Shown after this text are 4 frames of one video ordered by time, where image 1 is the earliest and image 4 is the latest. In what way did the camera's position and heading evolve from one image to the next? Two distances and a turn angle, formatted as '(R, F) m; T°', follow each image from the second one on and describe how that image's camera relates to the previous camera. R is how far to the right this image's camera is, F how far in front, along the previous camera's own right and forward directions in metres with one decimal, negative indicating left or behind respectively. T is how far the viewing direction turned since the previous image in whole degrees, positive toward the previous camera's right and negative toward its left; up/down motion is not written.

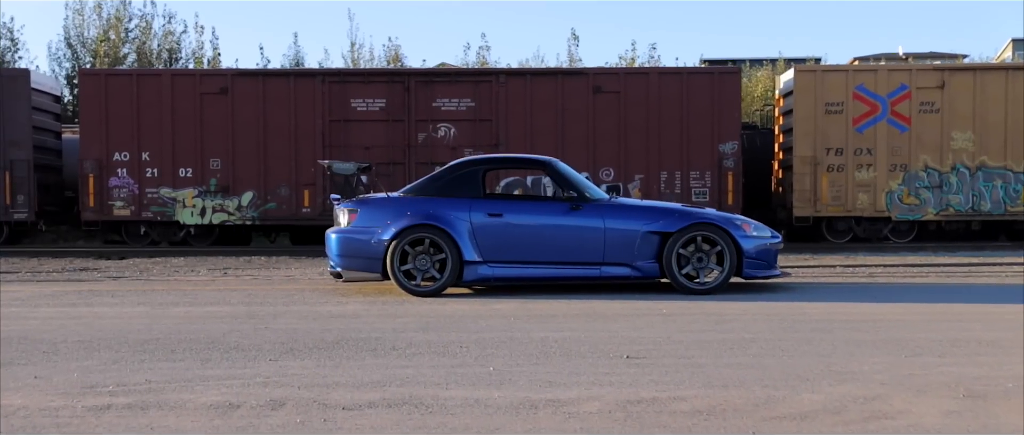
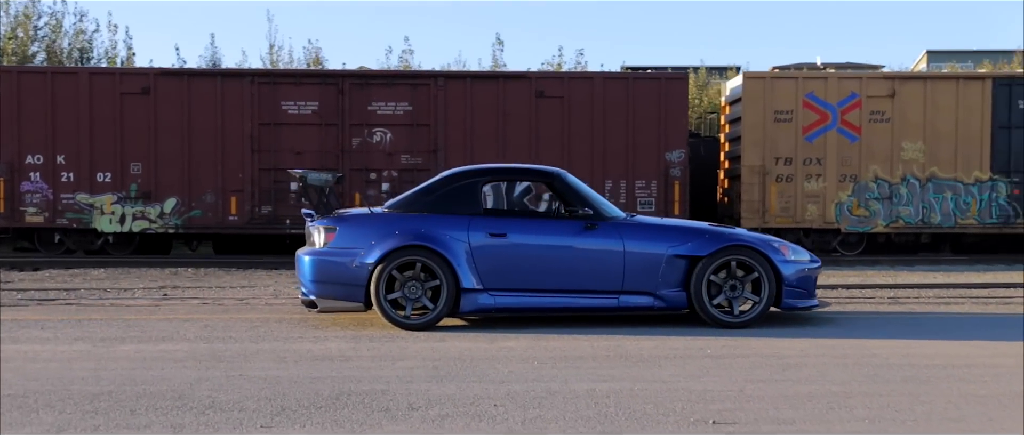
(-0.5, +1.4) m; +3°
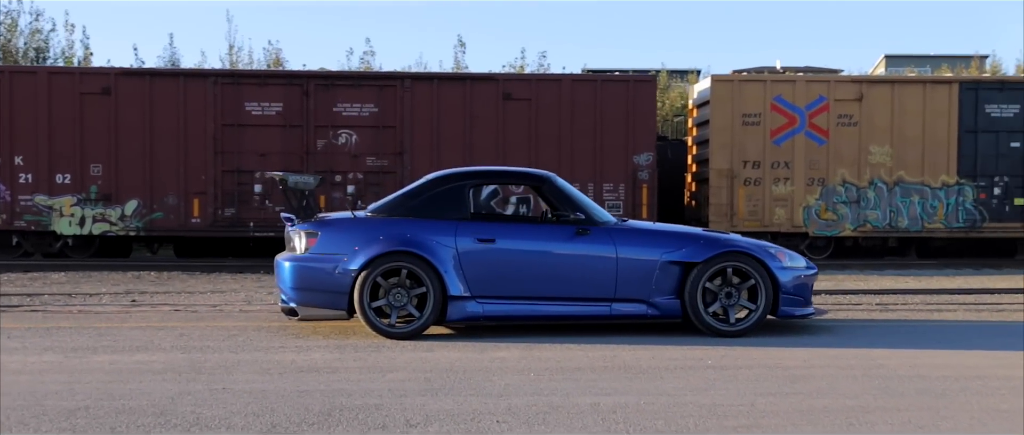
(-0.2, +0.3) m; +2°
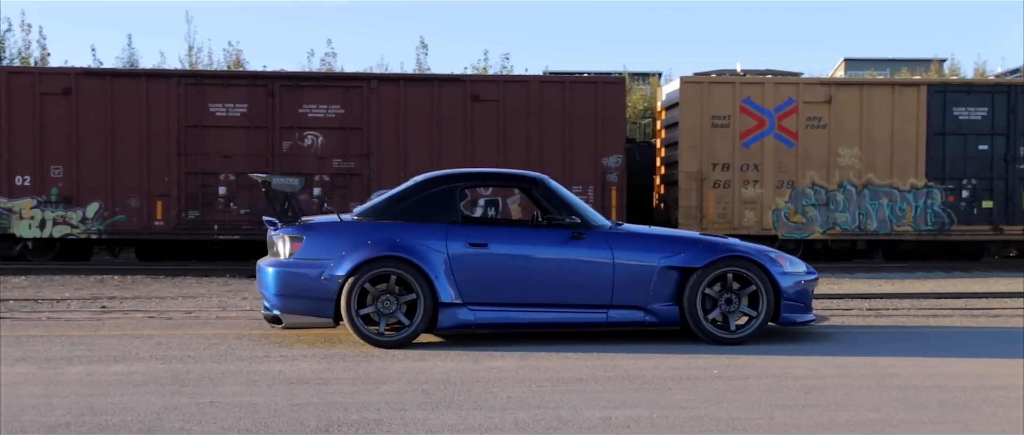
(-0.2, +0.3) m; +2°
